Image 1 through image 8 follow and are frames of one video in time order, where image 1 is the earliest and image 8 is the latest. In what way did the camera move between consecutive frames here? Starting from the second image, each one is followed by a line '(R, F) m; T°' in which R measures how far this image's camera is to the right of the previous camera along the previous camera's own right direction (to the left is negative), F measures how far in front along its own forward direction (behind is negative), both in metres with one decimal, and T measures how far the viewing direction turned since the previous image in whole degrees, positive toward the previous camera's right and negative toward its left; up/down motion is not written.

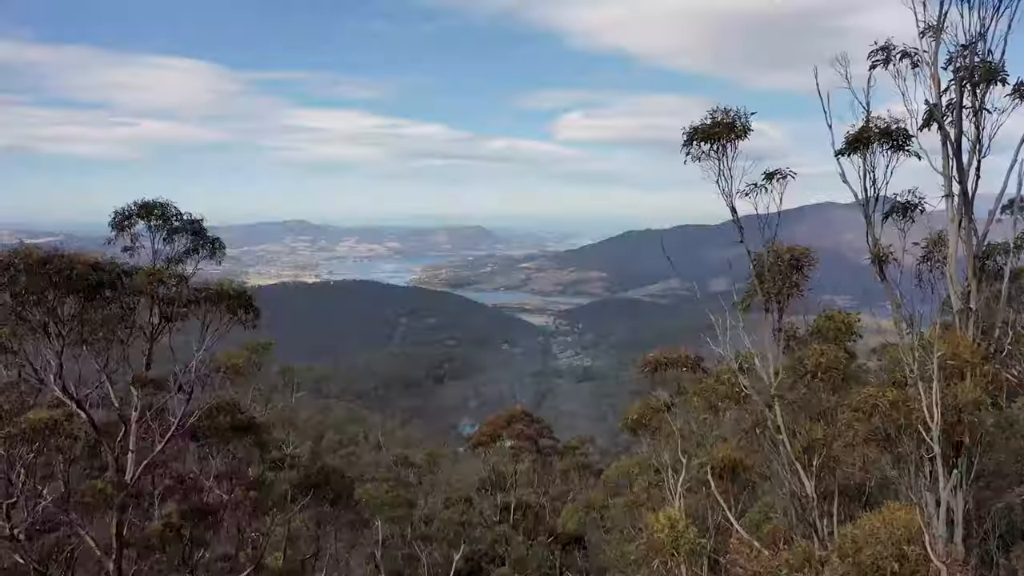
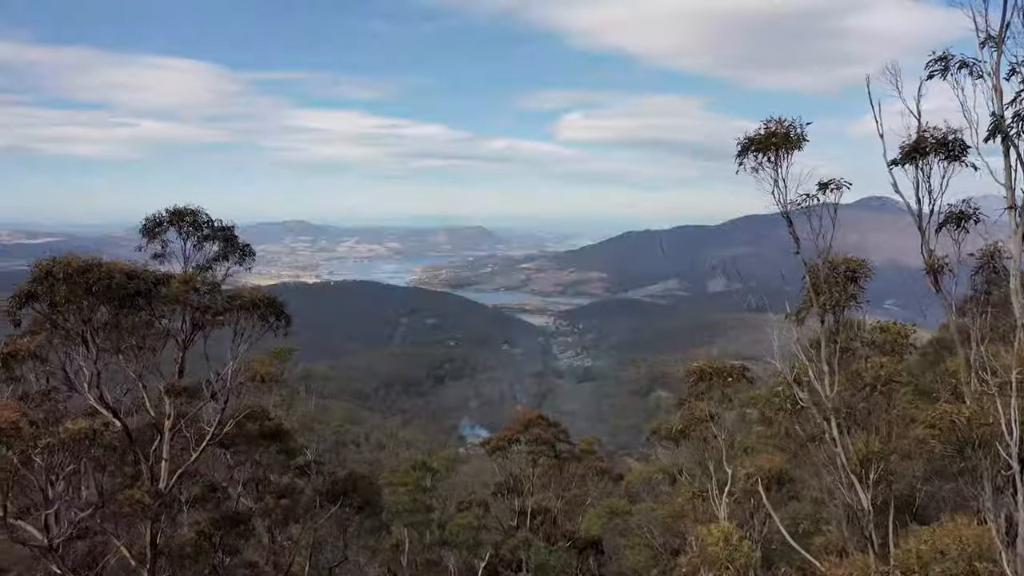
(-0.3, 0.0) m; 0°
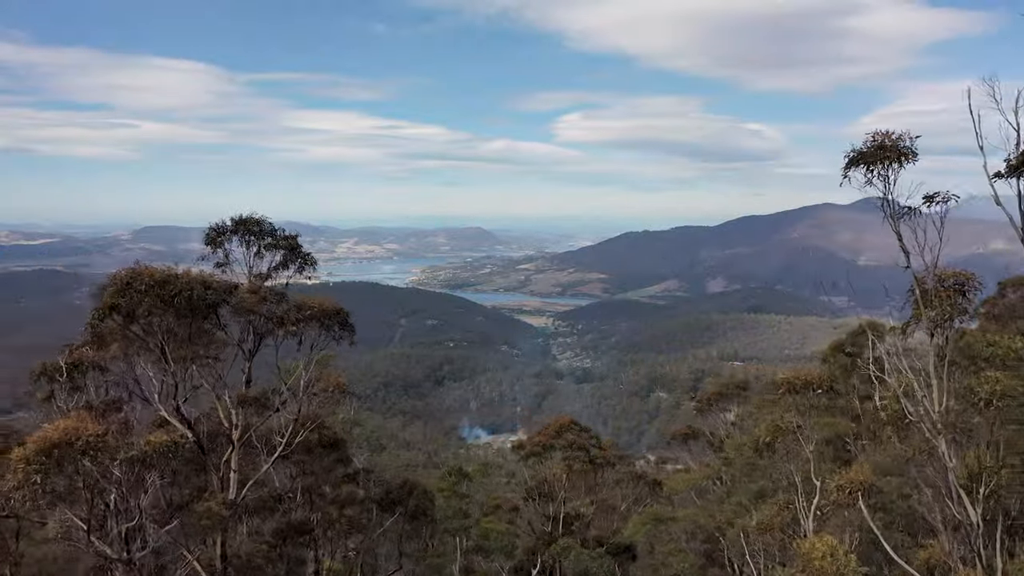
(-0.6, 0.0) m; 0°
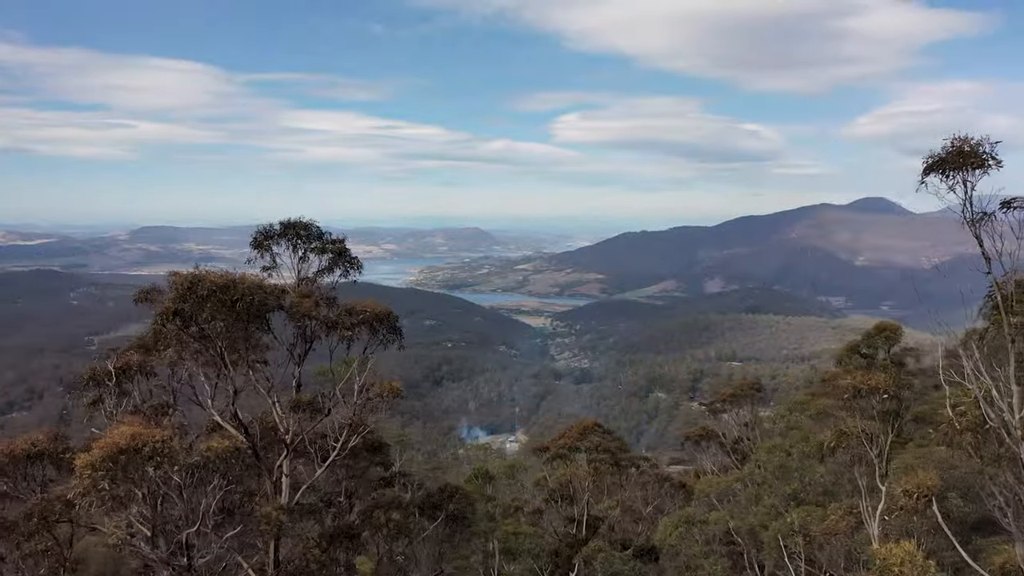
(-0.5, 0.0) m; 0°
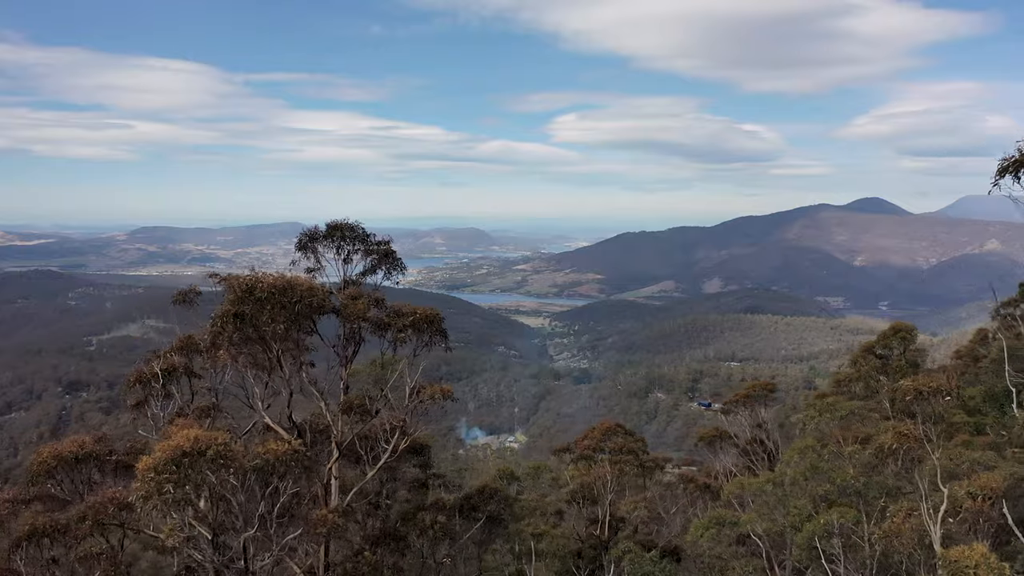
(-0.4, 0.0) m; 0°
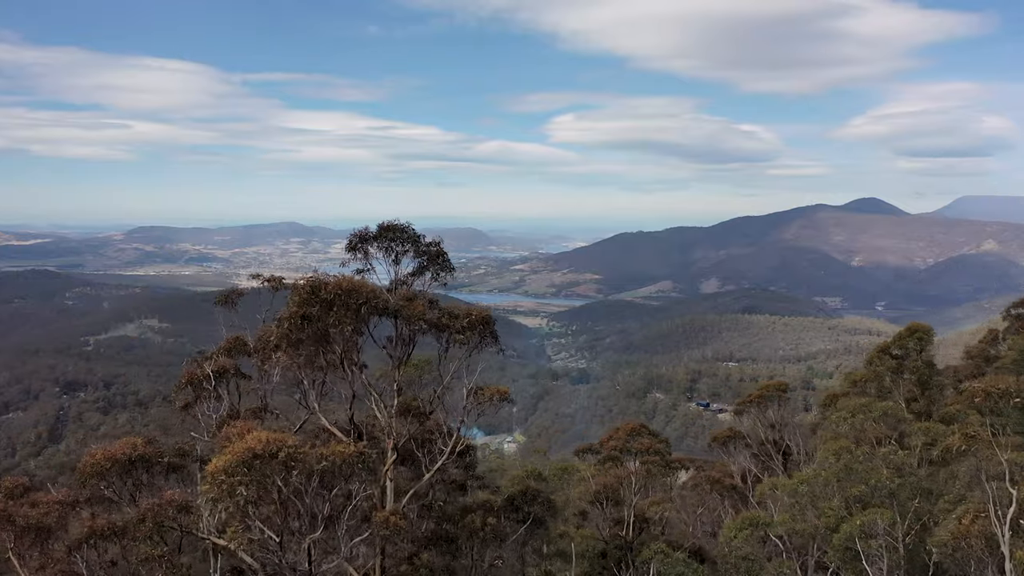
(-0.5, 0.0) m; 0°
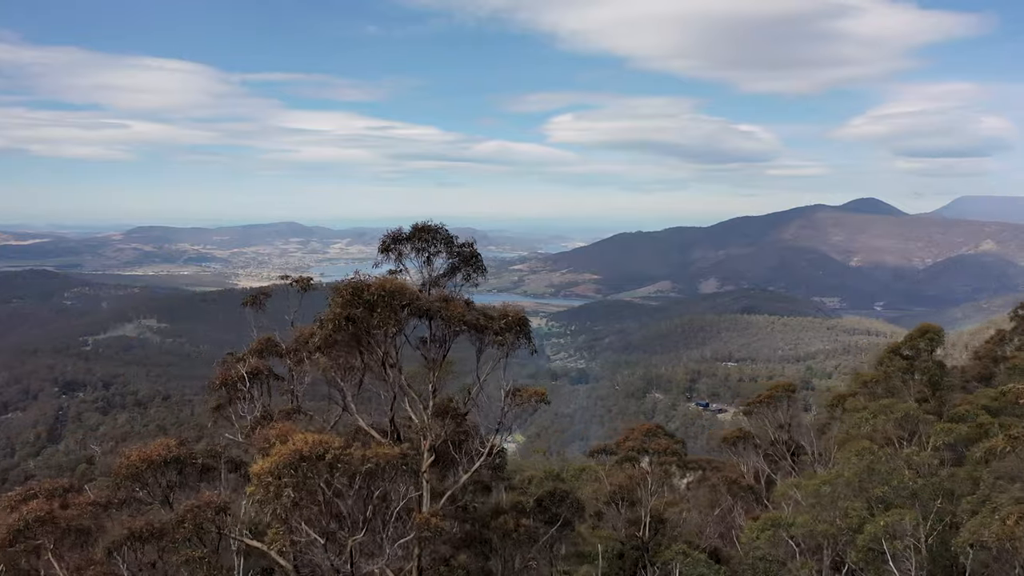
(-0.3, 0.0) m; 0°
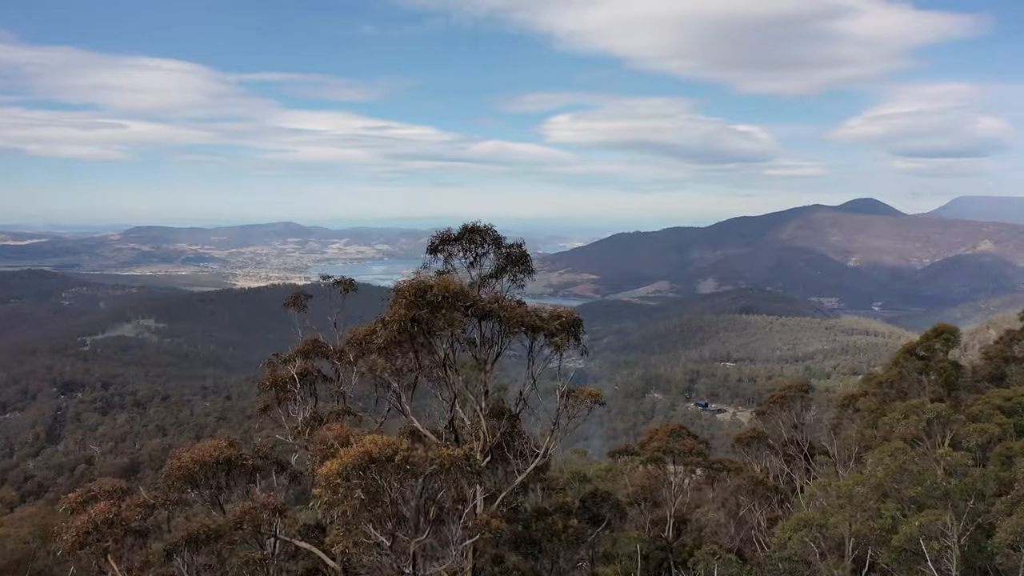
(-0.5, 0.0) m; 0°
